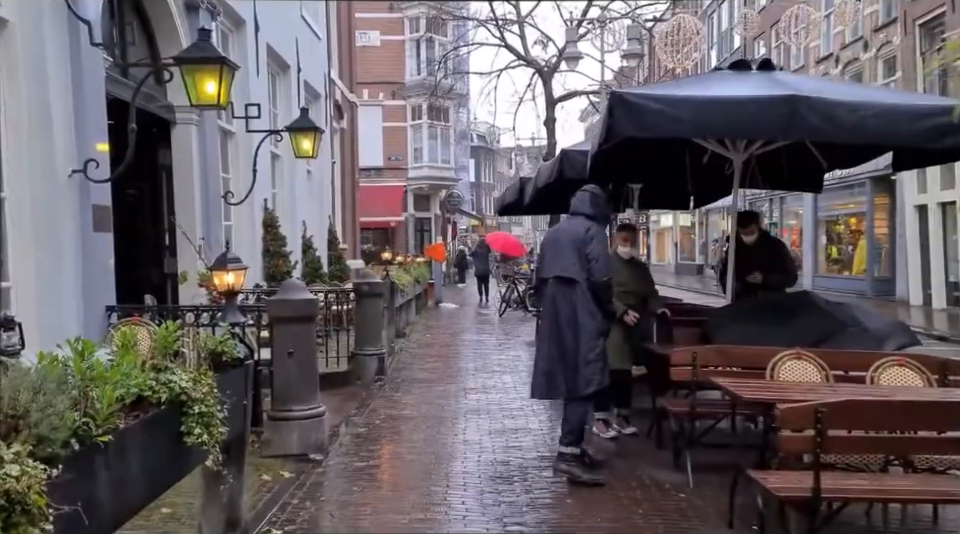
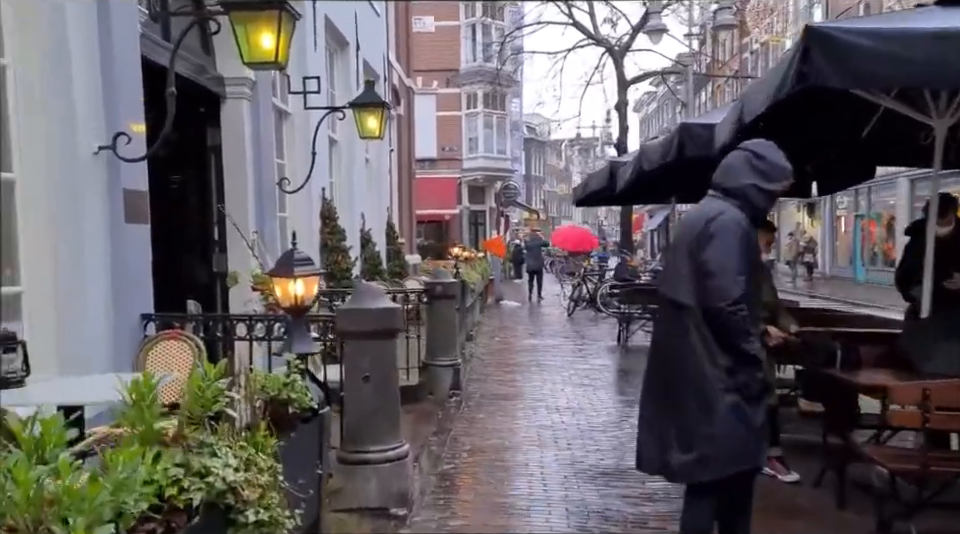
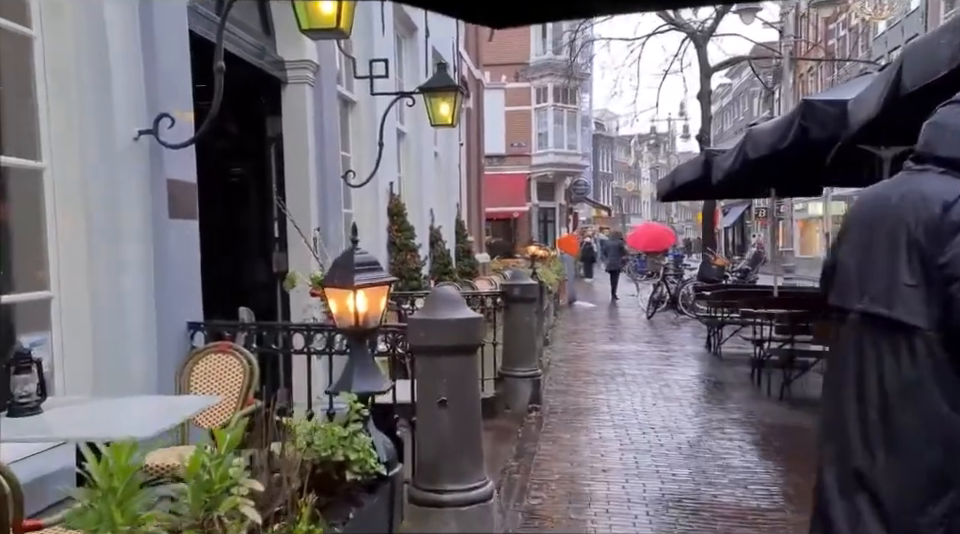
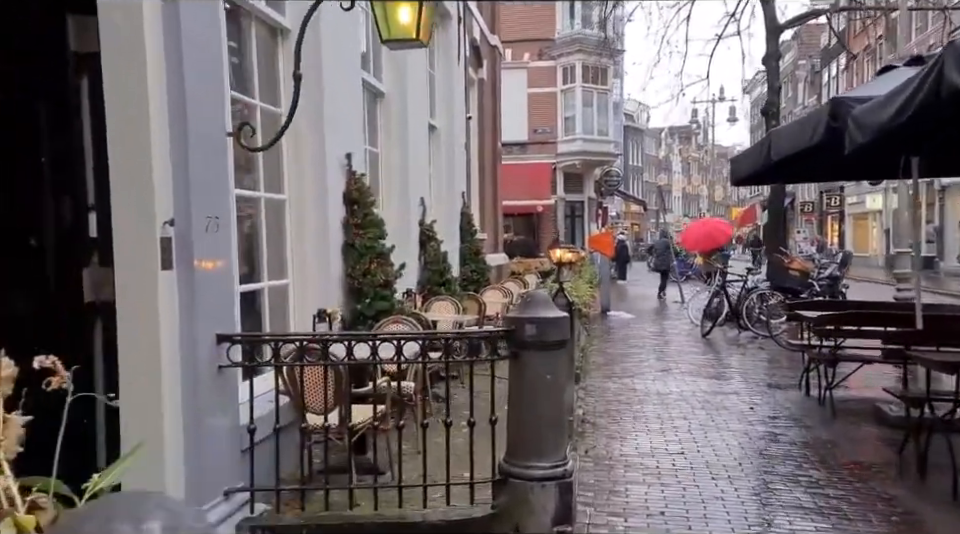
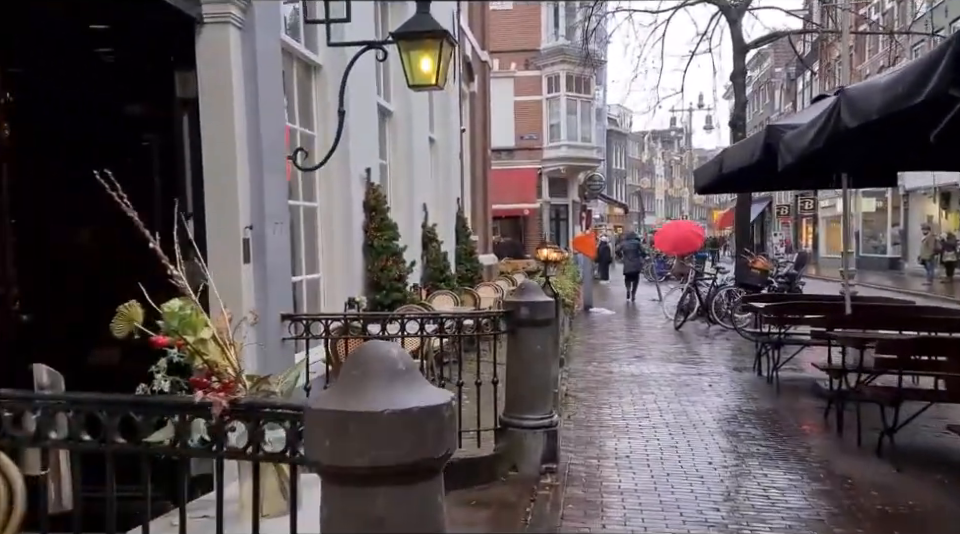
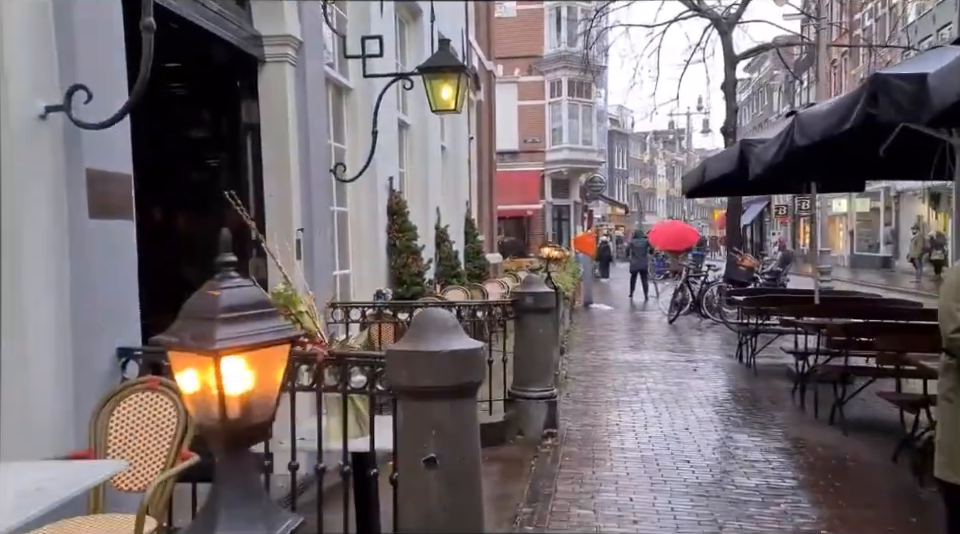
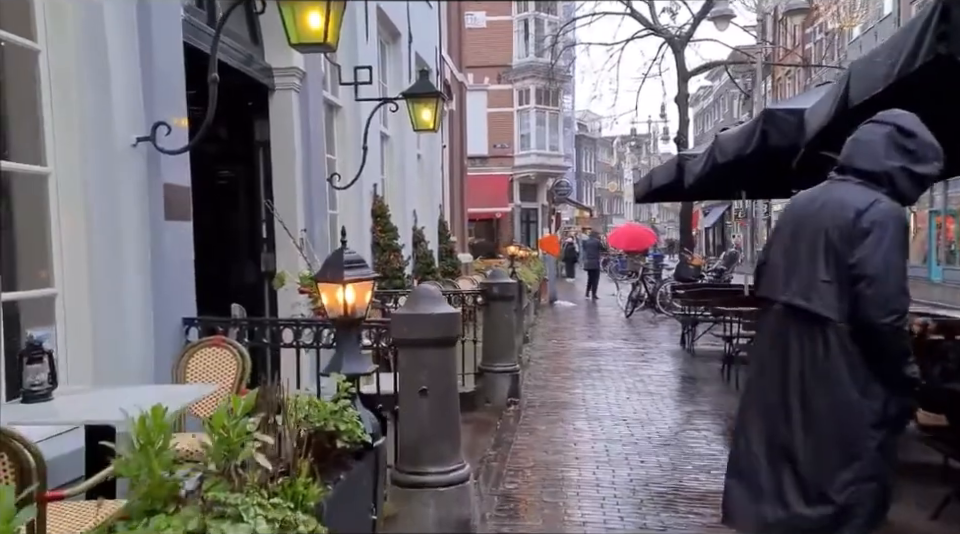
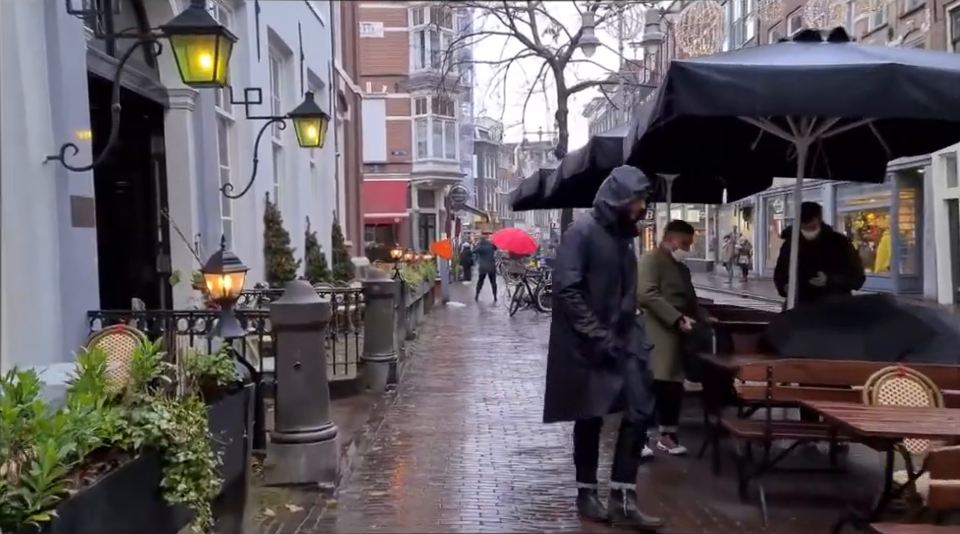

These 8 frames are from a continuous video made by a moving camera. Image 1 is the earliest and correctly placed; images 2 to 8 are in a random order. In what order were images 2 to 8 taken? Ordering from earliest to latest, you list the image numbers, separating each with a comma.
8, 2, 7, 3, 6, 5, 4
